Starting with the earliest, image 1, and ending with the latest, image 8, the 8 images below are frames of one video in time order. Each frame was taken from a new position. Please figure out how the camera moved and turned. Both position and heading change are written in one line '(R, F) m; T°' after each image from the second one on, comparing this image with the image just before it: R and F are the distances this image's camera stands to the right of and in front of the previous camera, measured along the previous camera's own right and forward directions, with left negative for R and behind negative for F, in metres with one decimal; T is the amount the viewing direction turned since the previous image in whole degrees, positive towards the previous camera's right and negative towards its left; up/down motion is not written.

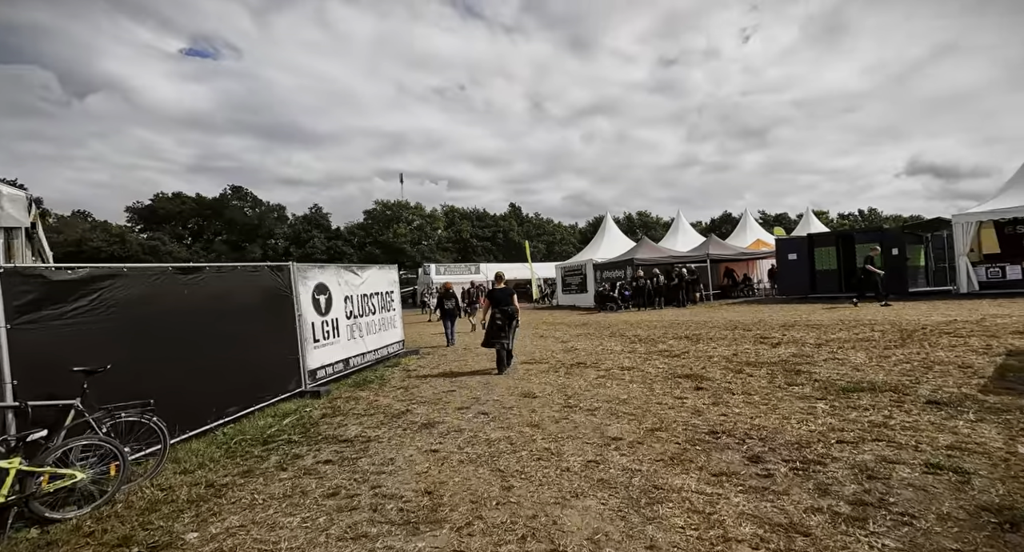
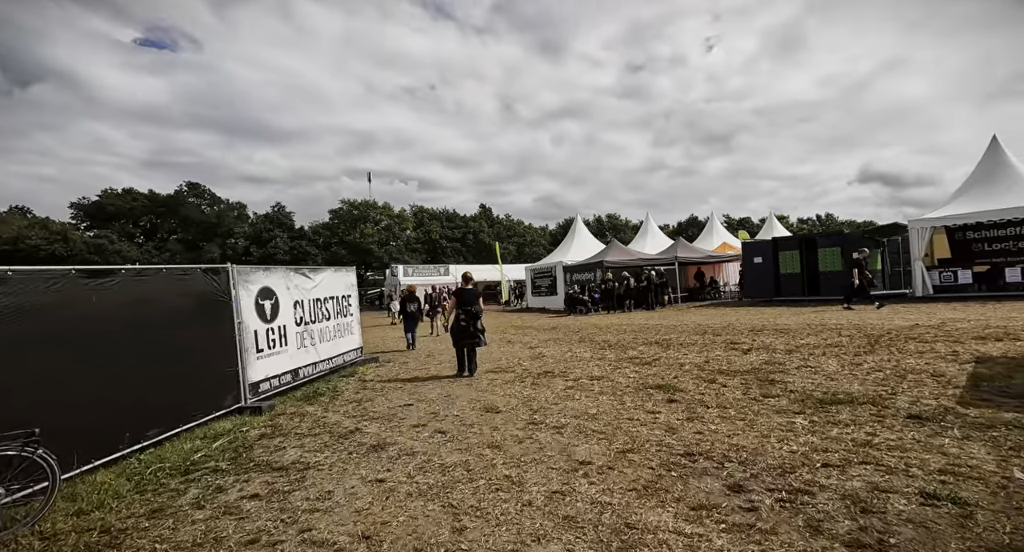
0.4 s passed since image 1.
(+0.1, +0.4) m; +3°
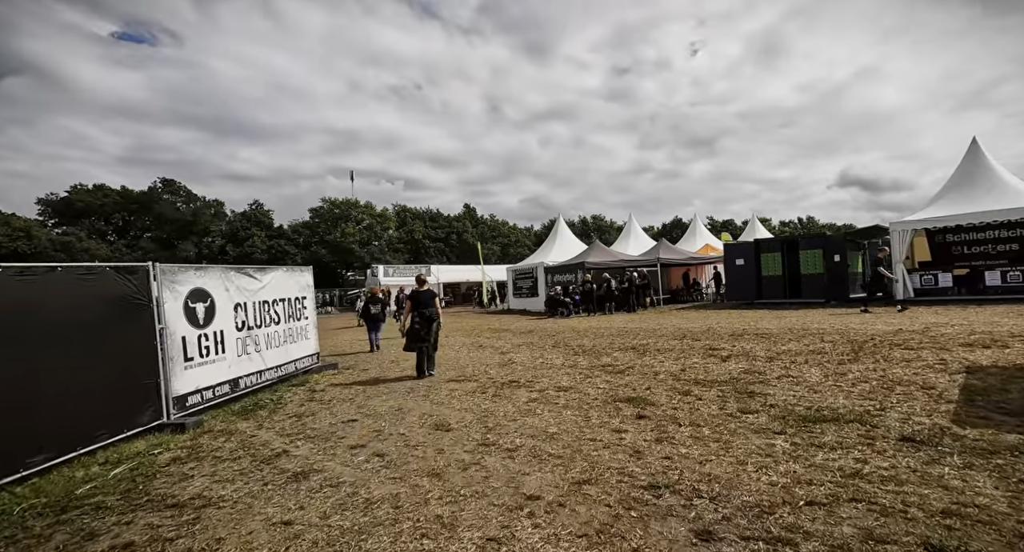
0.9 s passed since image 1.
(+0.3, +0.5) m; +2°
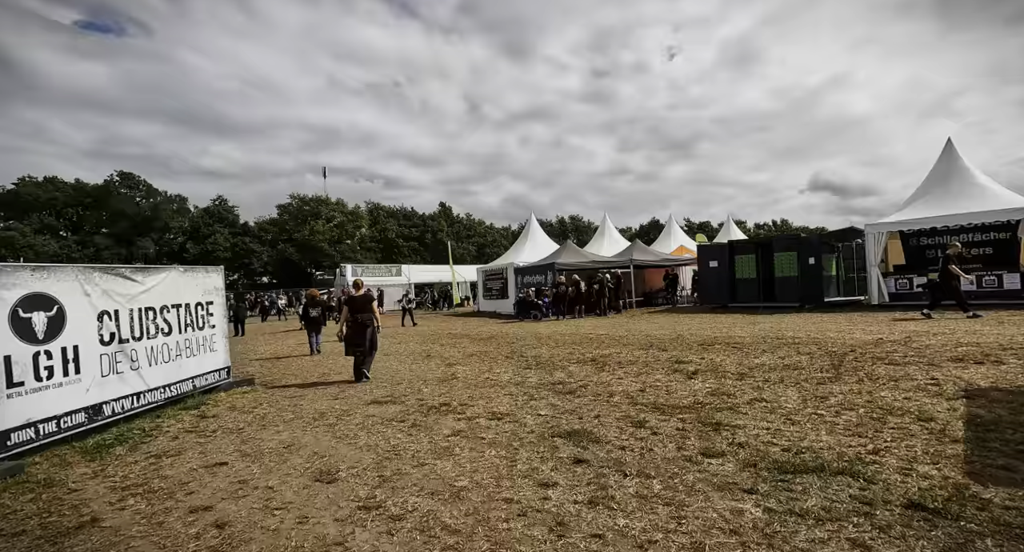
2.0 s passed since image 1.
(+0.5, +1.0) m; +2°
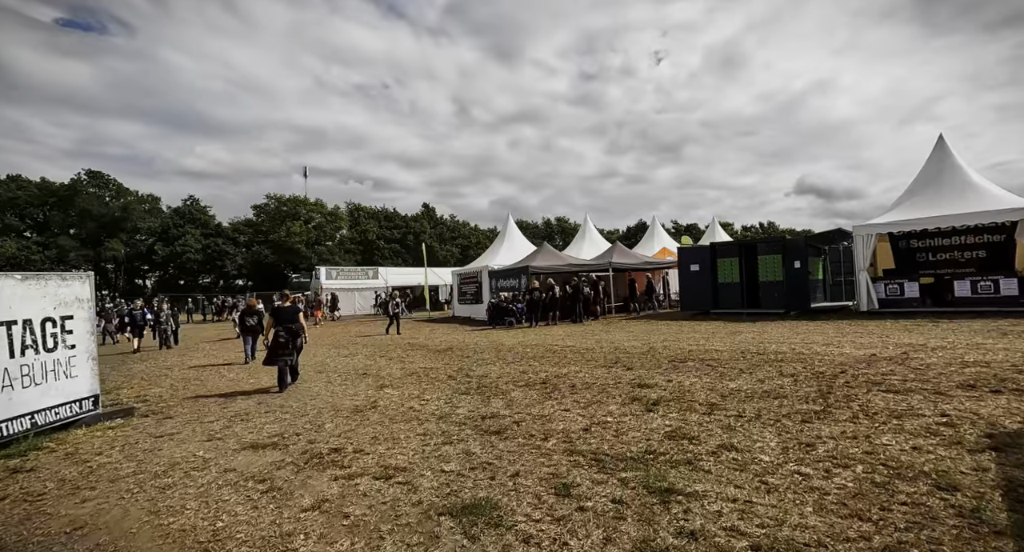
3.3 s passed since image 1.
(+0.7, +1.2) m; +1°
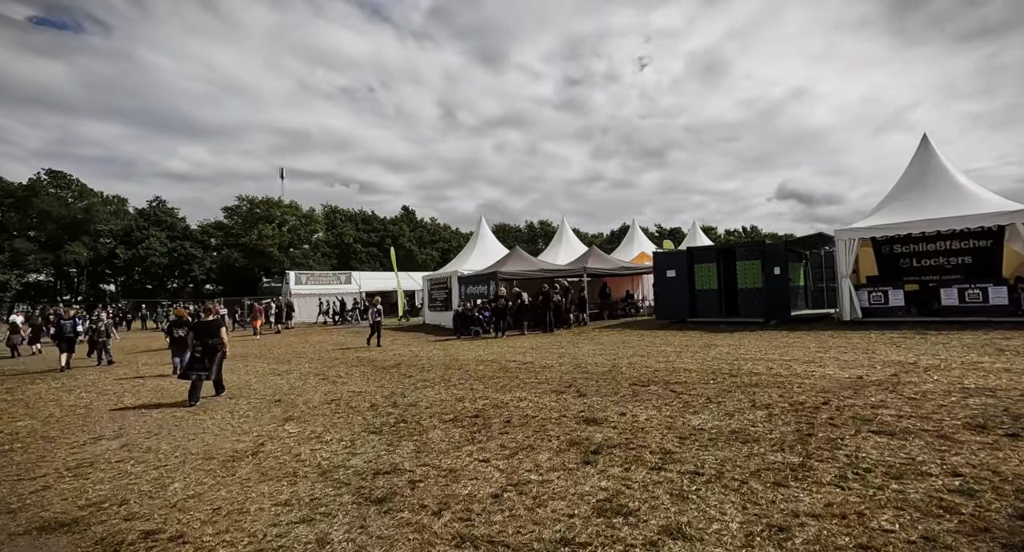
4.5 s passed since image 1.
(+0.7, +1.1) m; +2°
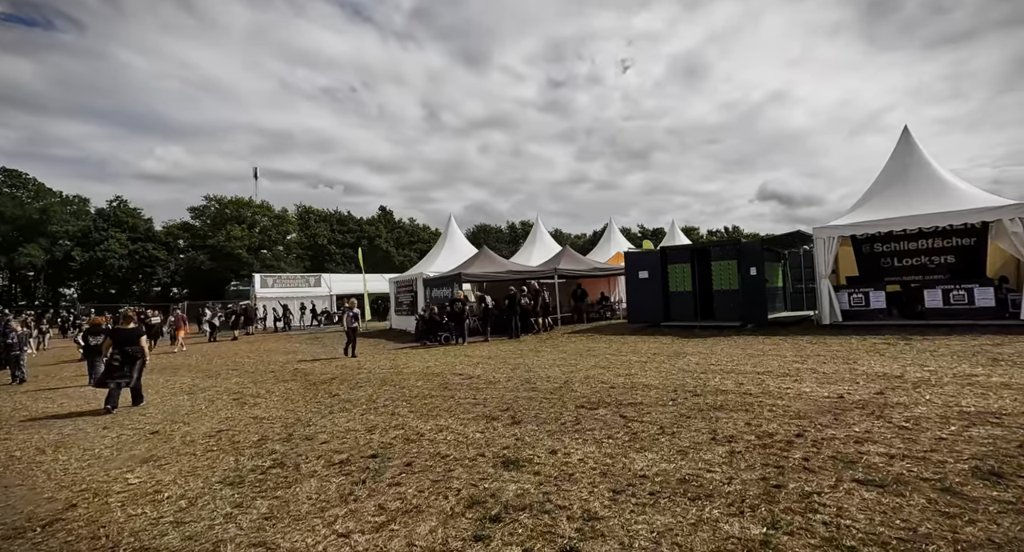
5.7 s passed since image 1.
(+0.7, +1.1) m; +2°
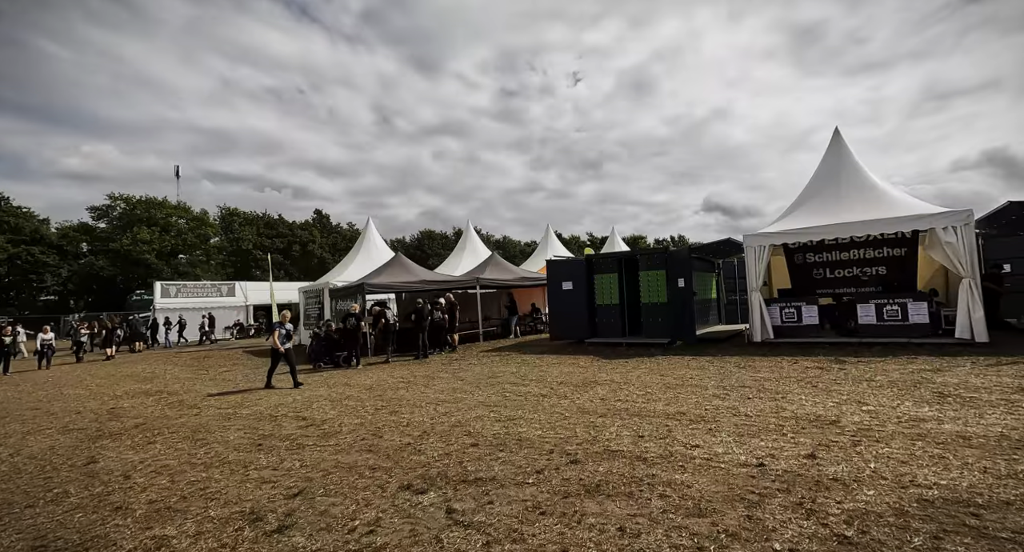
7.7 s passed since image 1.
(+1.4, +1.9) m; +5°
